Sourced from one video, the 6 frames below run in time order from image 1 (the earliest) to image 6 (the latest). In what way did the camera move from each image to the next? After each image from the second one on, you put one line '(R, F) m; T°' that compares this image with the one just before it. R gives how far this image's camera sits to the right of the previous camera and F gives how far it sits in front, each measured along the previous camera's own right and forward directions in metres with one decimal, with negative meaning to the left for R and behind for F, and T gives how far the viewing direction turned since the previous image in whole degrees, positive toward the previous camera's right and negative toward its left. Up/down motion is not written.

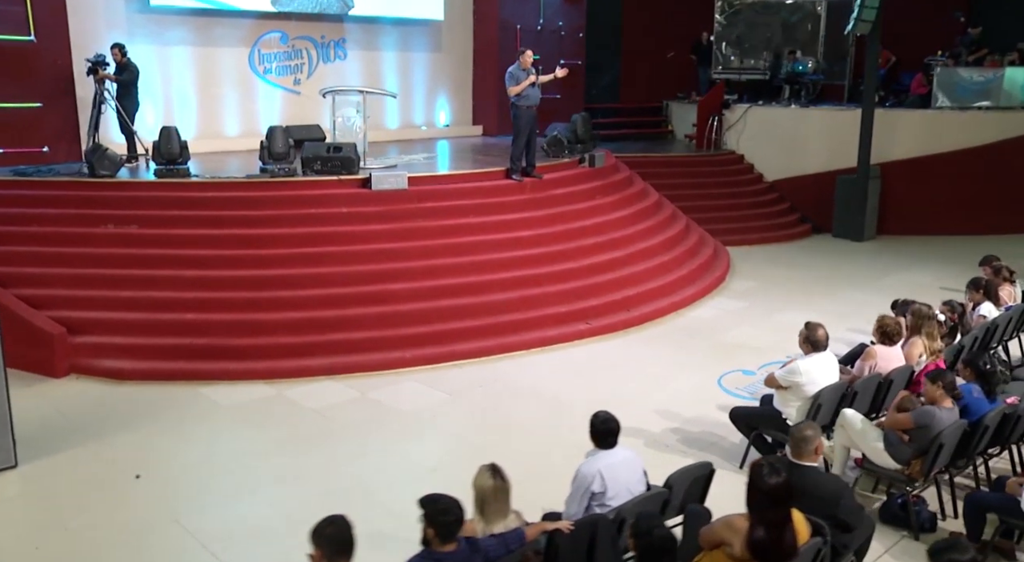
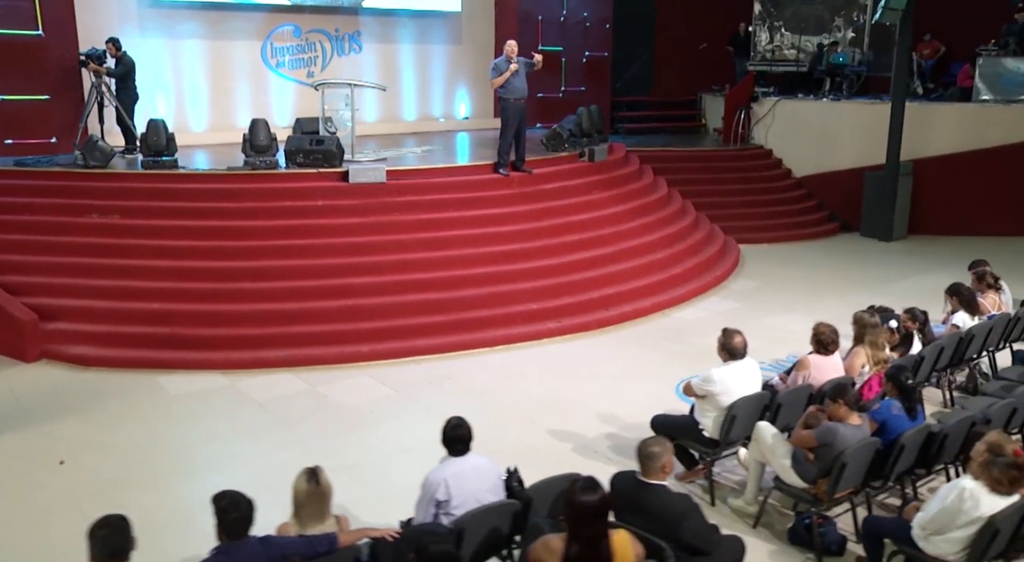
(+1.0, +0.2) m; -5°
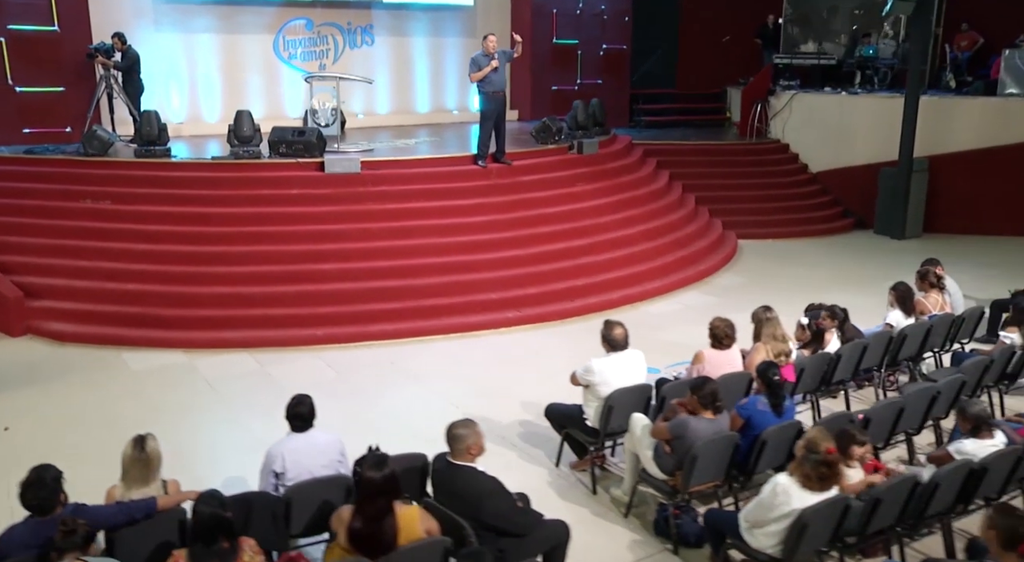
(+1.1, -0.1) m; -5°
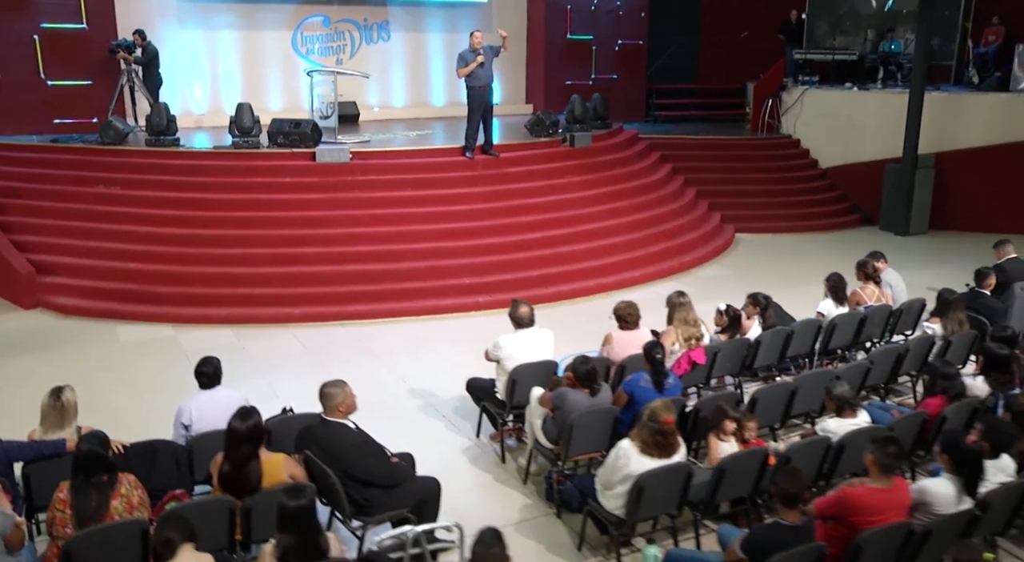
(+0.9, -0.3) m; -4°
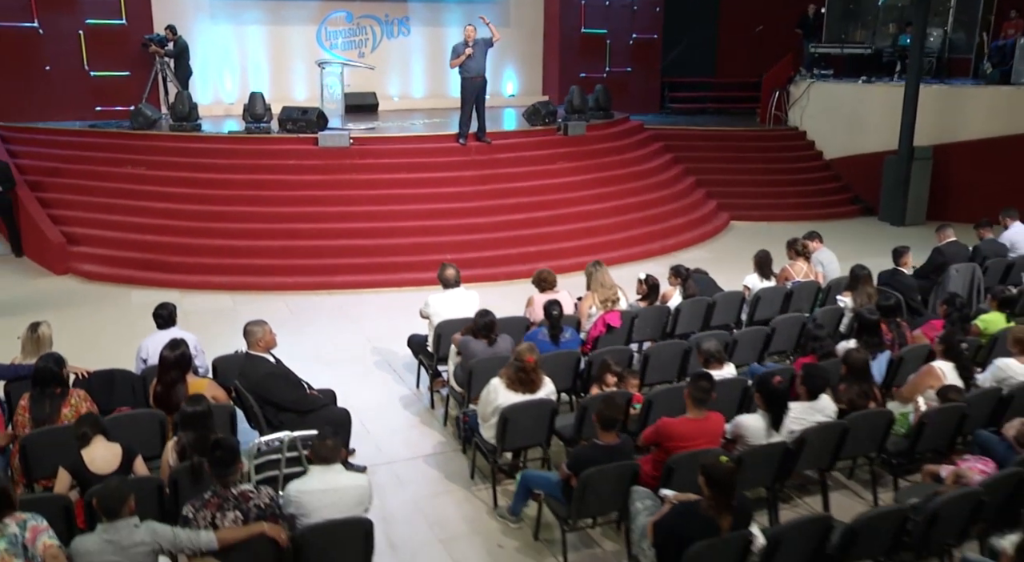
(+0.9, -0.6) m; -4°
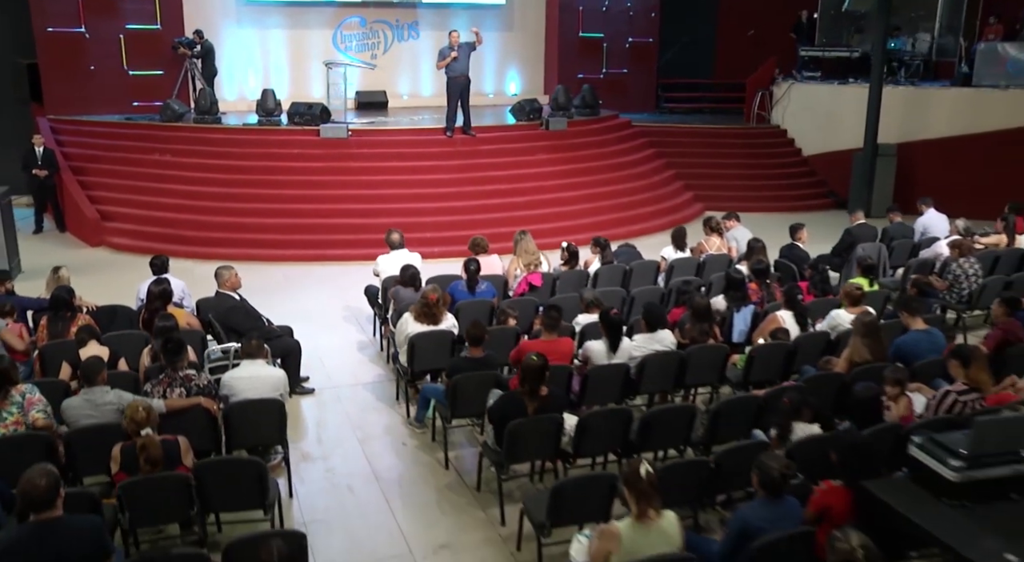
(+0.9, -1.1) m; -3°
